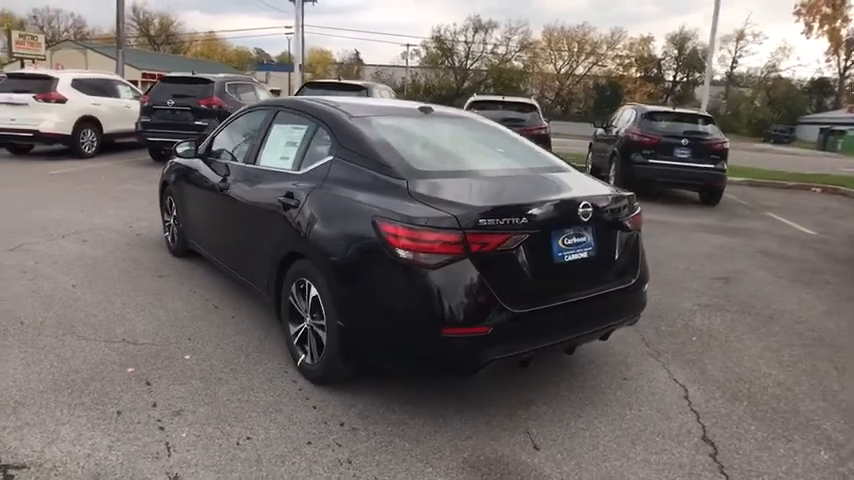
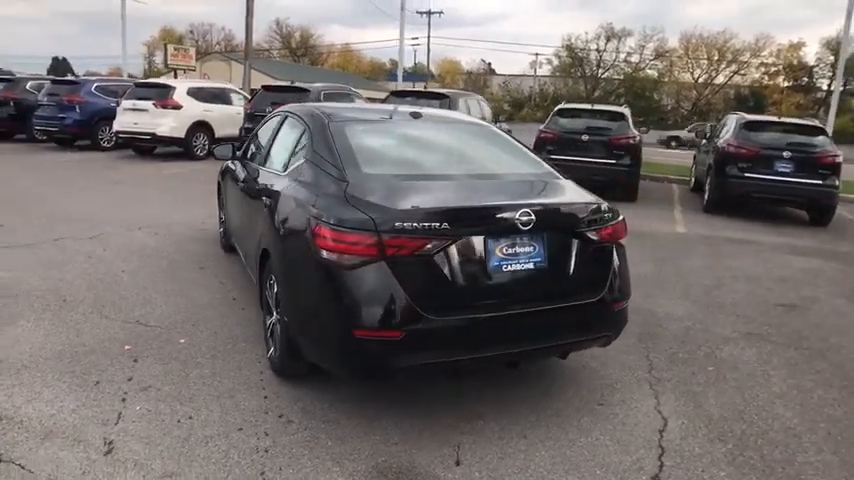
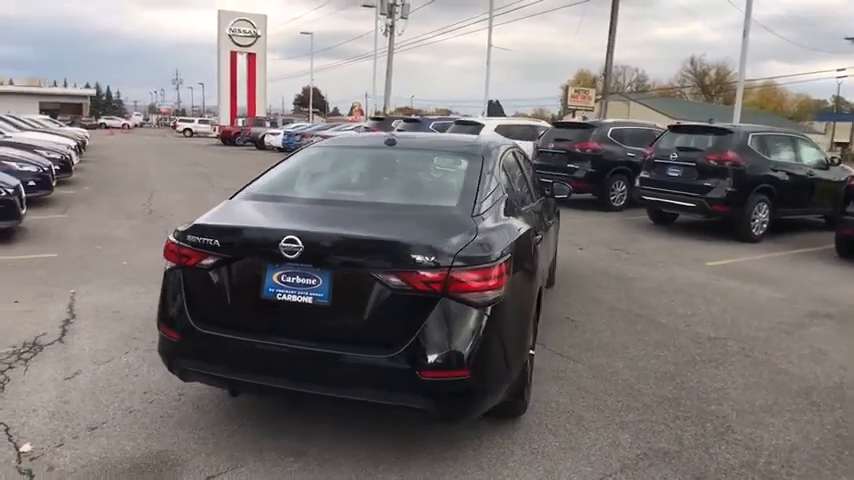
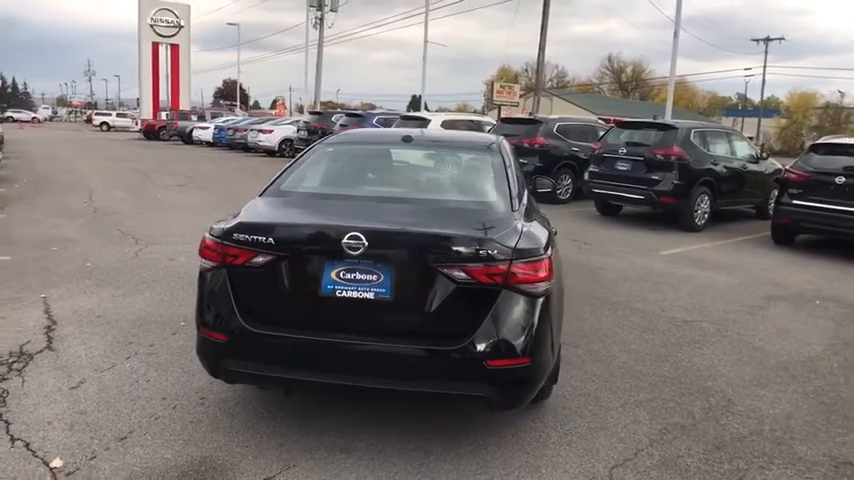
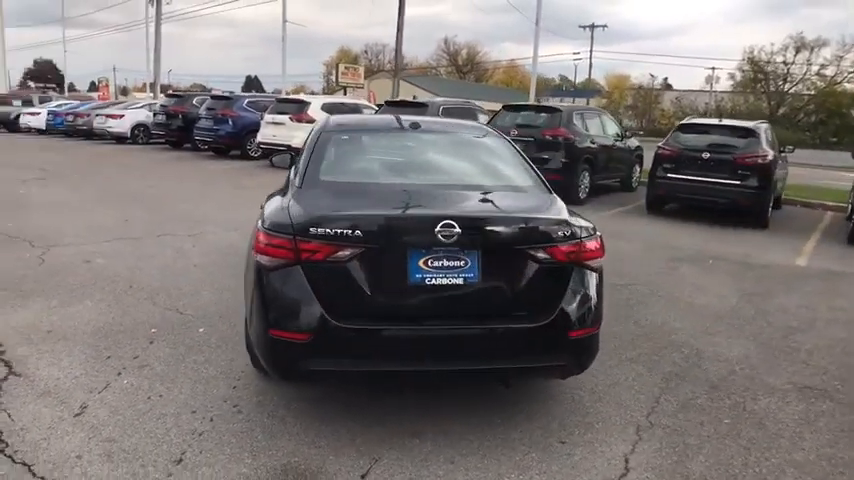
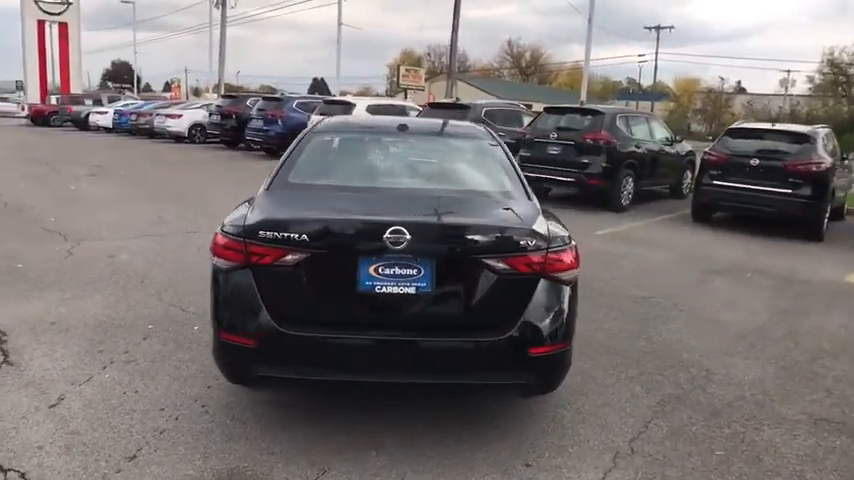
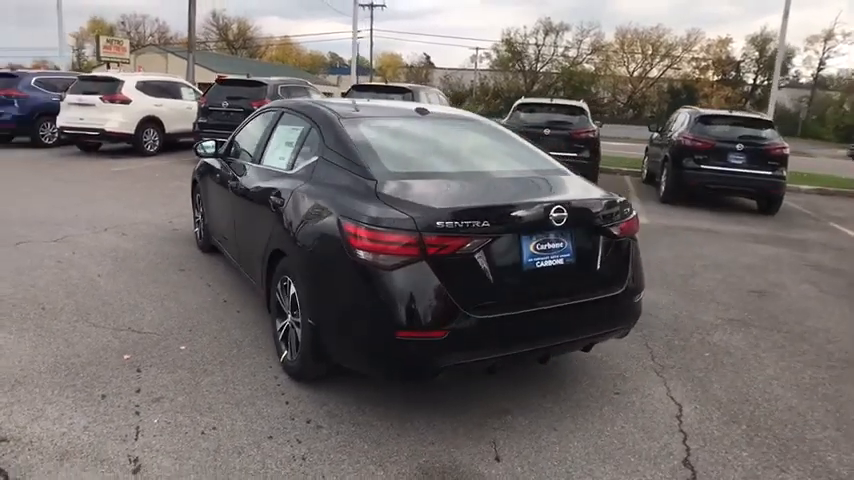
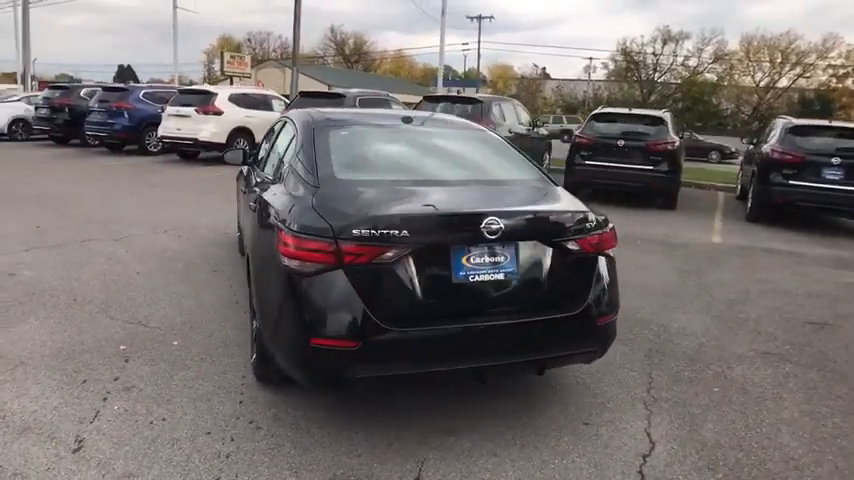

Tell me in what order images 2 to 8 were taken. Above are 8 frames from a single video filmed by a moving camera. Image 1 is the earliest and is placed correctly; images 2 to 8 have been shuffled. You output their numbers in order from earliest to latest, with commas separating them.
7, 2, 8, 5, 6, 4, 3
